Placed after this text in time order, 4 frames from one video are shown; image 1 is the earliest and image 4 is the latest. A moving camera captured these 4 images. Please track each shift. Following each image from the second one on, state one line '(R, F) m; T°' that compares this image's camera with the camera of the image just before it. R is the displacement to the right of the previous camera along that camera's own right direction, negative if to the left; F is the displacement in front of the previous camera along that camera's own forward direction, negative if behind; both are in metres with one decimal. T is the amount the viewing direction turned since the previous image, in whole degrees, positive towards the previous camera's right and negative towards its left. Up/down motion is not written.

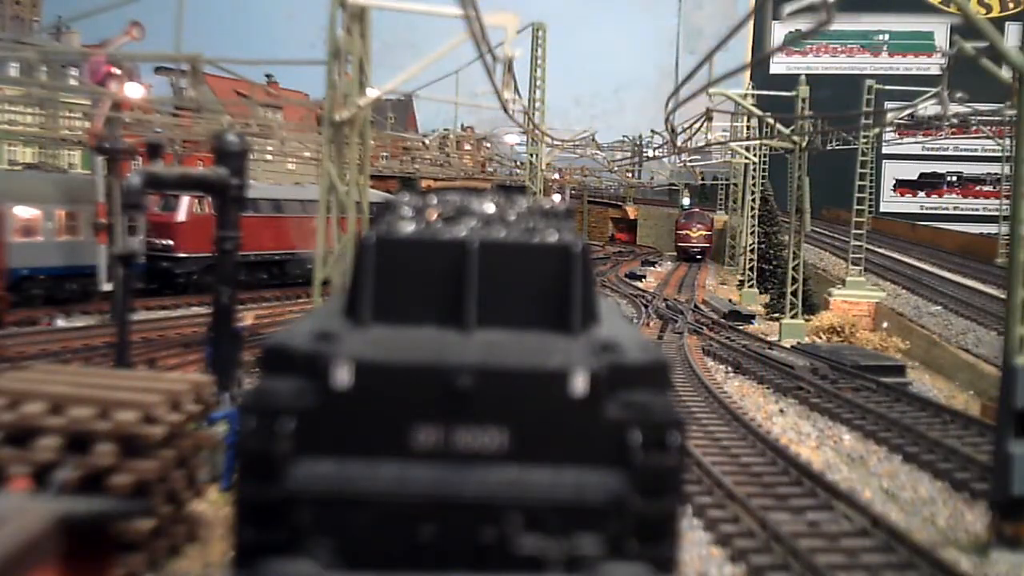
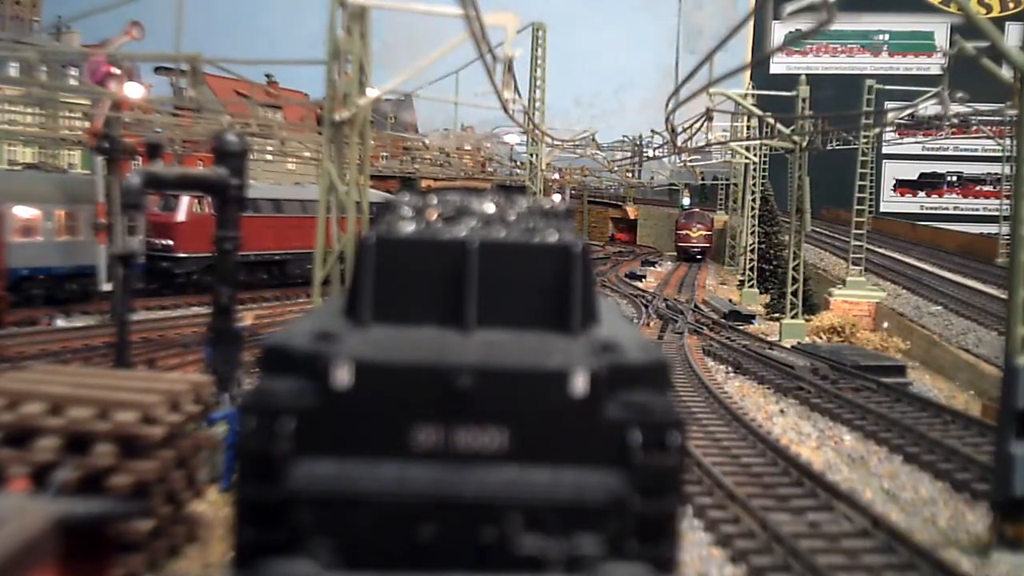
(0.0, 0.0) m; 0°
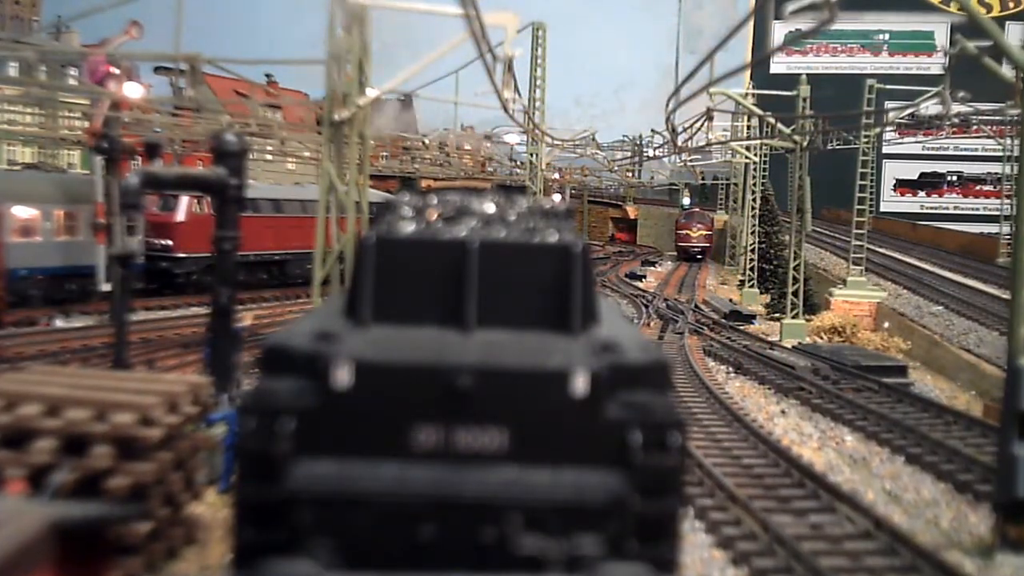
(0.0, 0.0) m; 0°
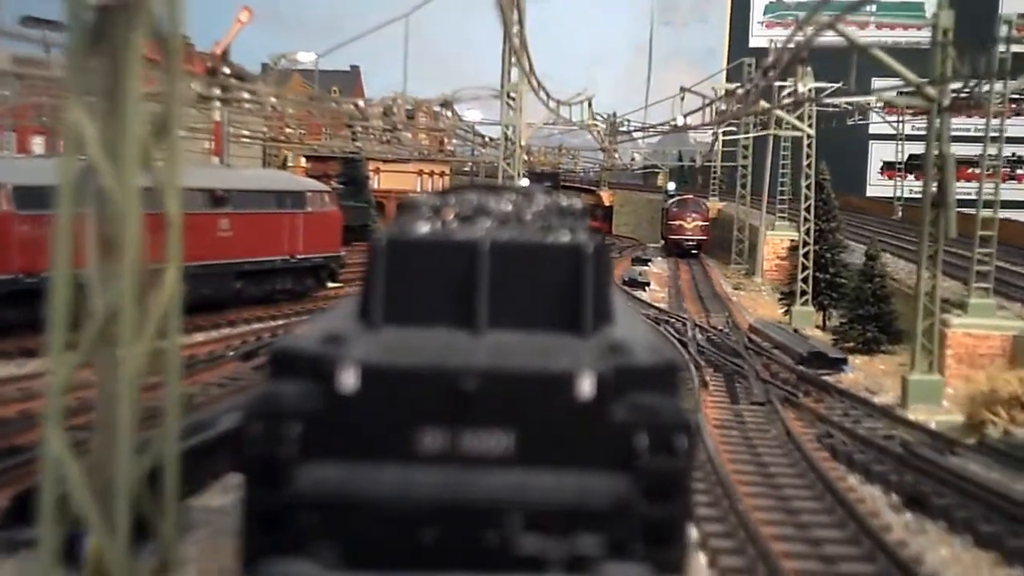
(-0.3, +6.7) m; +3°
